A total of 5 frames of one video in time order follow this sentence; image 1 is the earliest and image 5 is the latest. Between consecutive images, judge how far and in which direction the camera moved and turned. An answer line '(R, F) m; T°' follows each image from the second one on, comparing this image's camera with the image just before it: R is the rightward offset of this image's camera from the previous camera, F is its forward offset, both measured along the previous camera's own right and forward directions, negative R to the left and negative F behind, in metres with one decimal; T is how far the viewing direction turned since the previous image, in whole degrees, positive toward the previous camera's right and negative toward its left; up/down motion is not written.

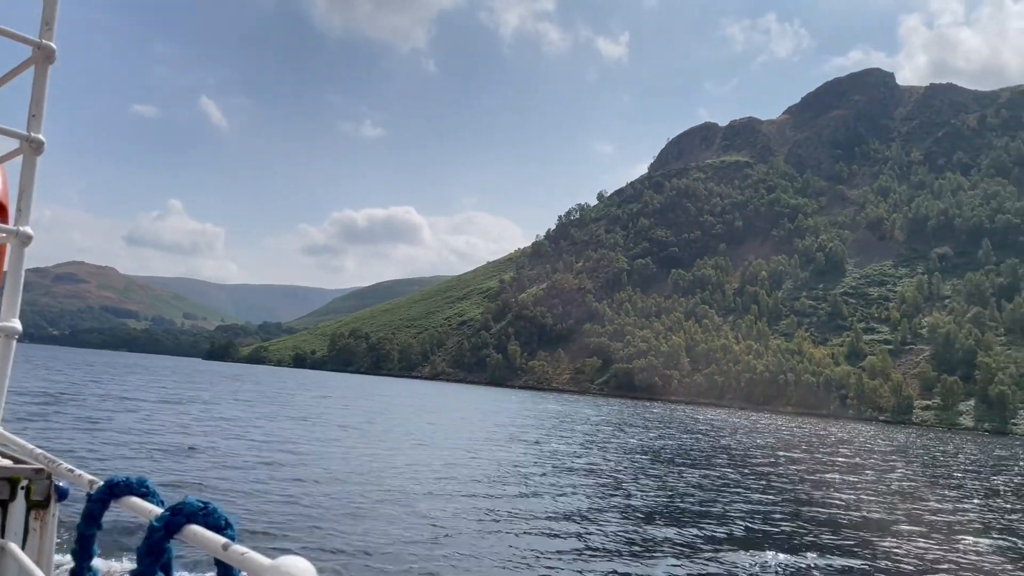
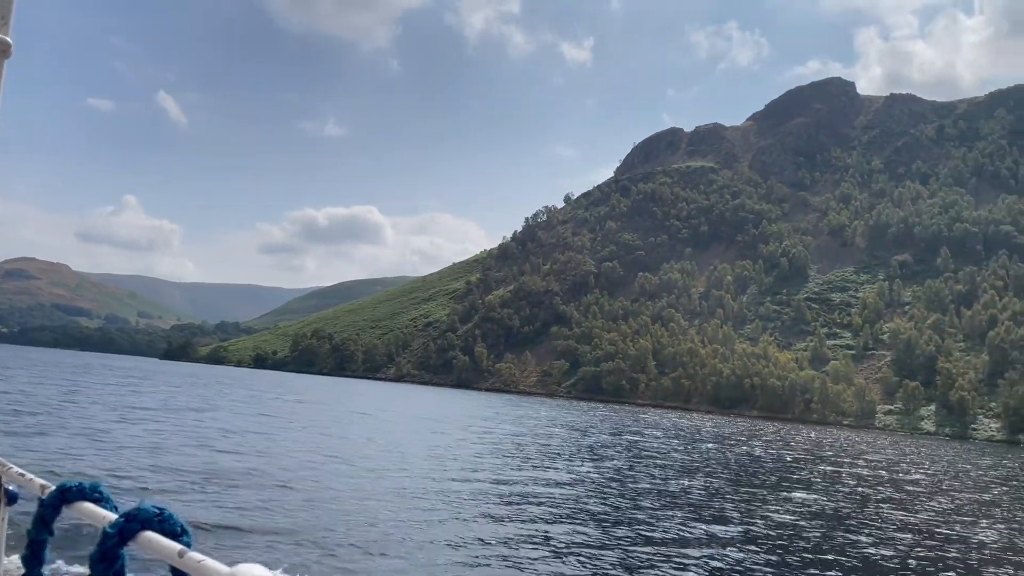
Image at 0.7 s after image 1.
(-0.9, +0.8) m; +3°
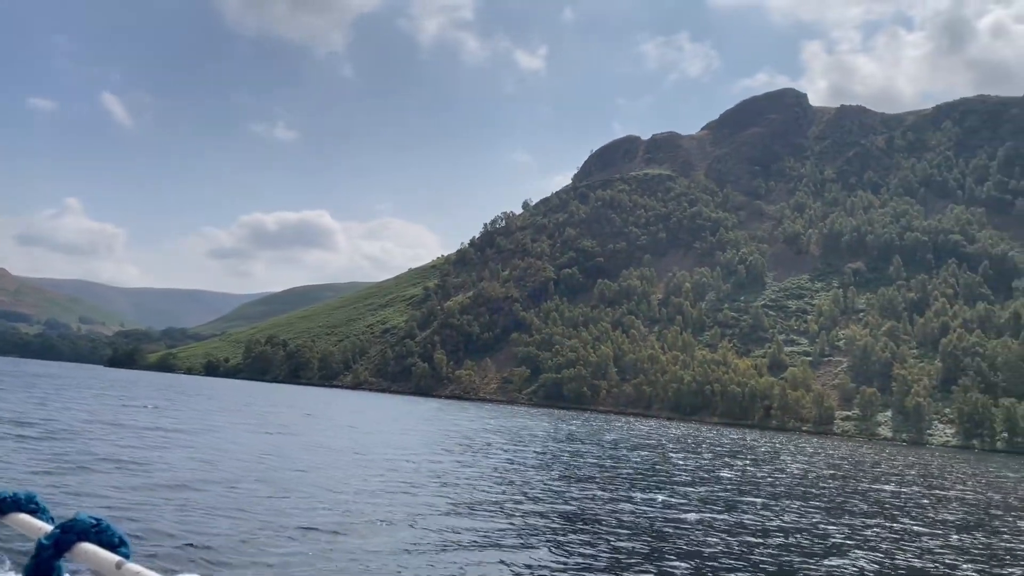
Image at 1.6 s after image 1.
(-1.1, +1.3) m; +3°
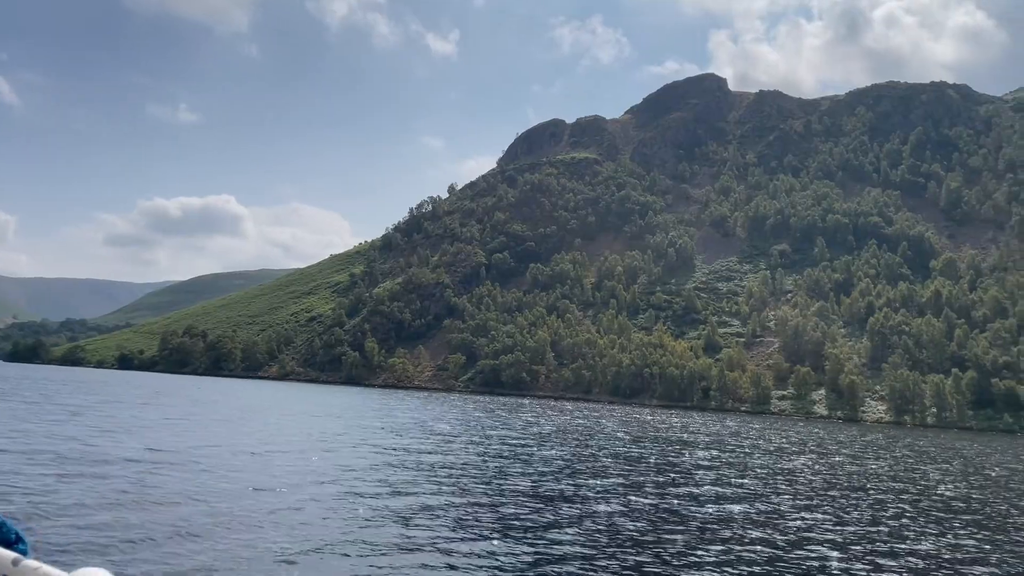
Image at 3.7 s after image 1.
(-3.0, +2.7) m; +6°
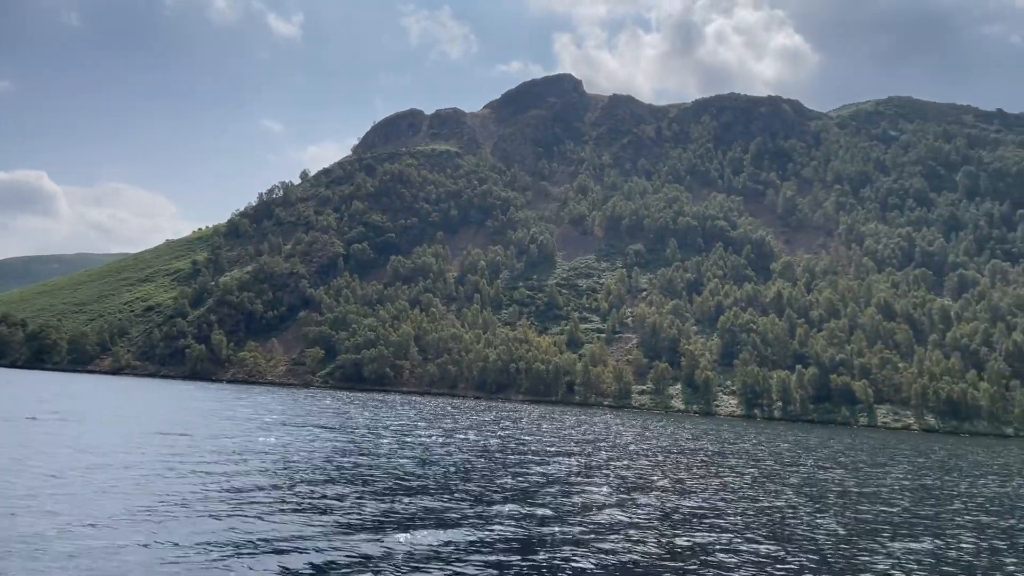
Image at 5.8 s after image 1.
(-3.1, +2.0) m; +11°
